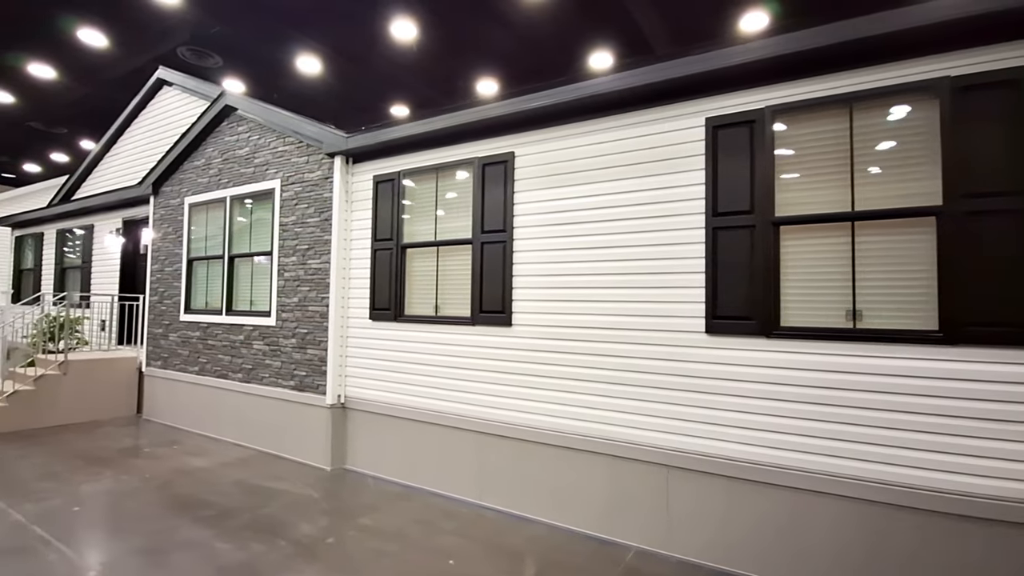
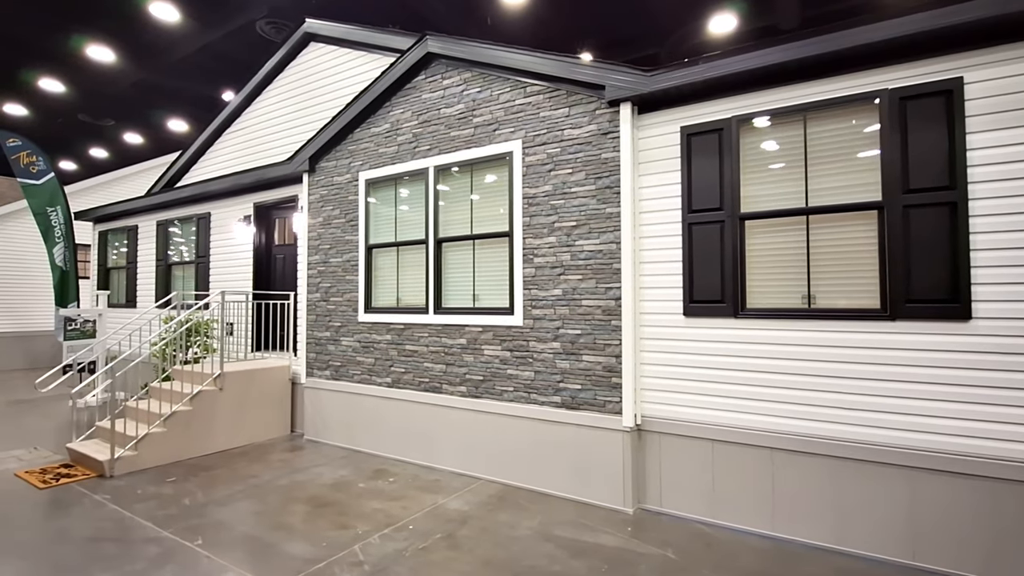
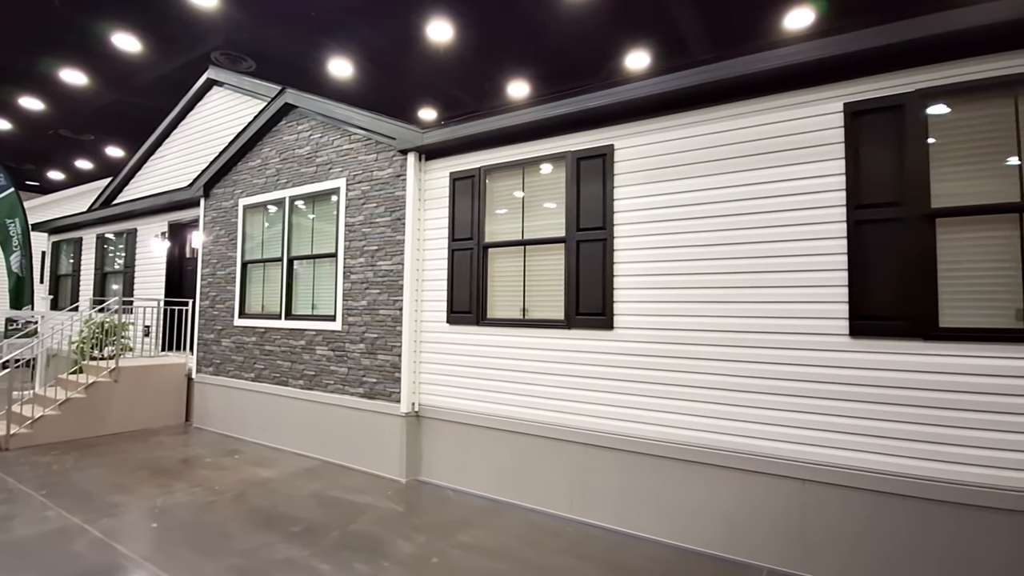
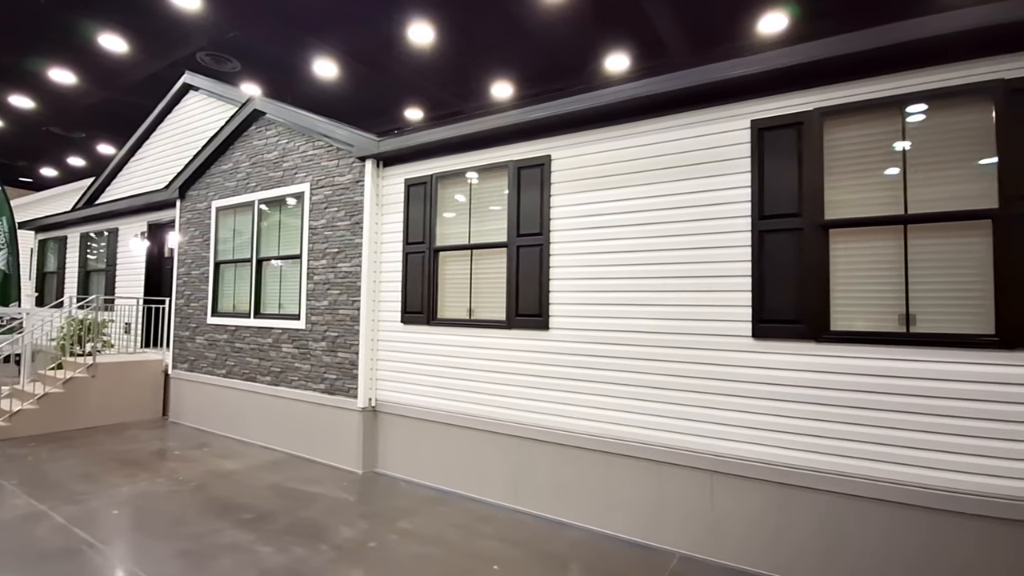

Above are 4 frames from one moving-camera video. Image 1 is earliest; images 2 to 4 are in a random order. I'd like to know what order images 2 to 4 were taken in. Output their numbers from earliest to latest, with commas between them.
4, 3, 2
